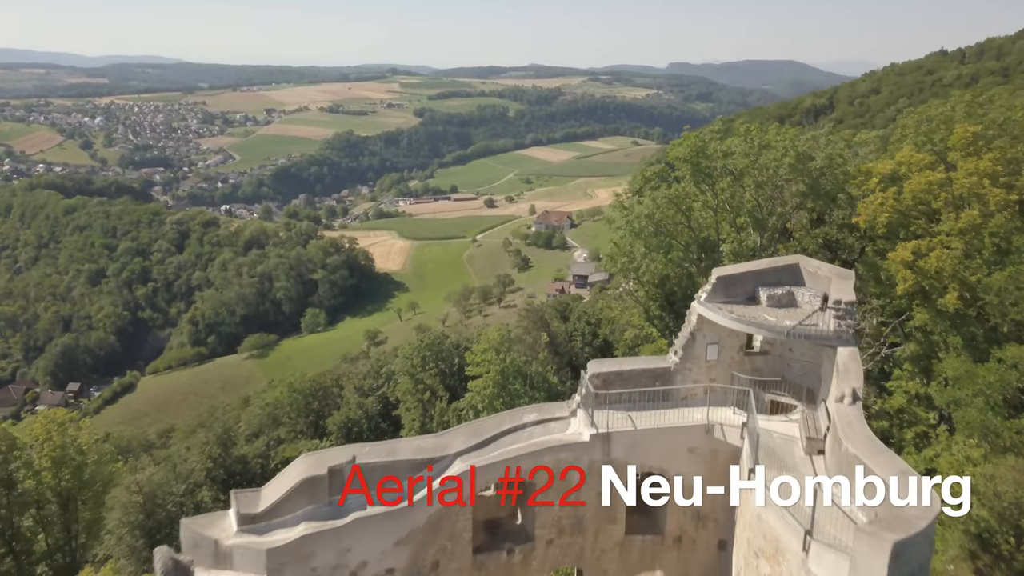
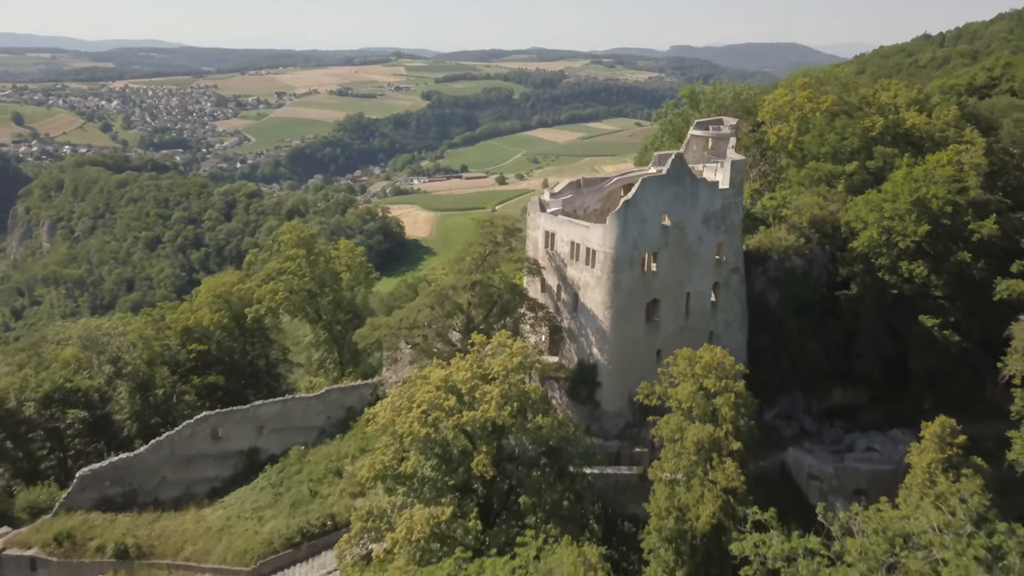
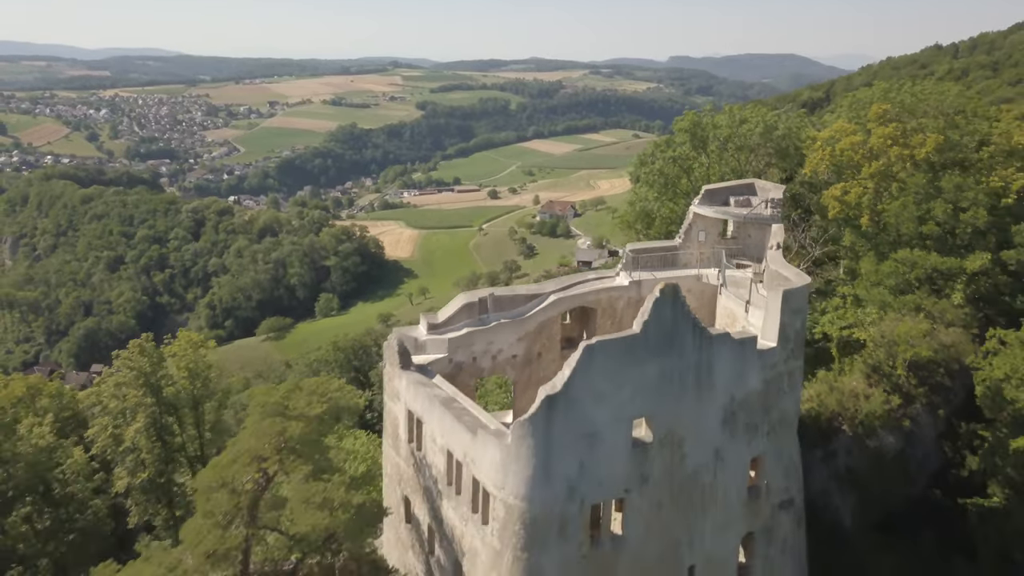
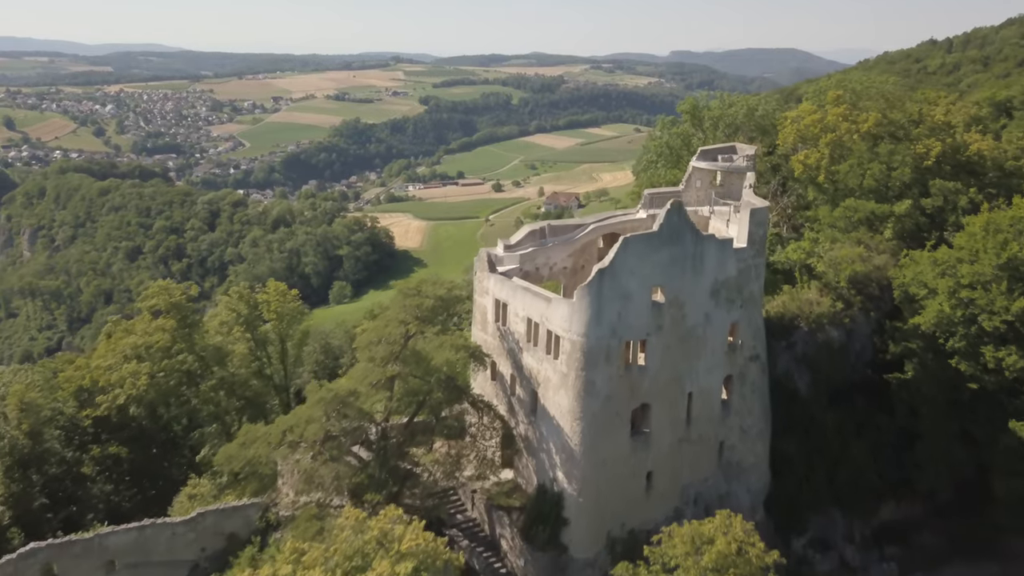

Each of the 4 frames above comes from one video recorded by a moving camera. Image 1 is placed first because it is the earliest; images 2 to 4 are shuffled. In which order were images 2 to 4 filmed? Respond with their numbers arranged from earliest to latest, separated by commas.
3, 4, 2
